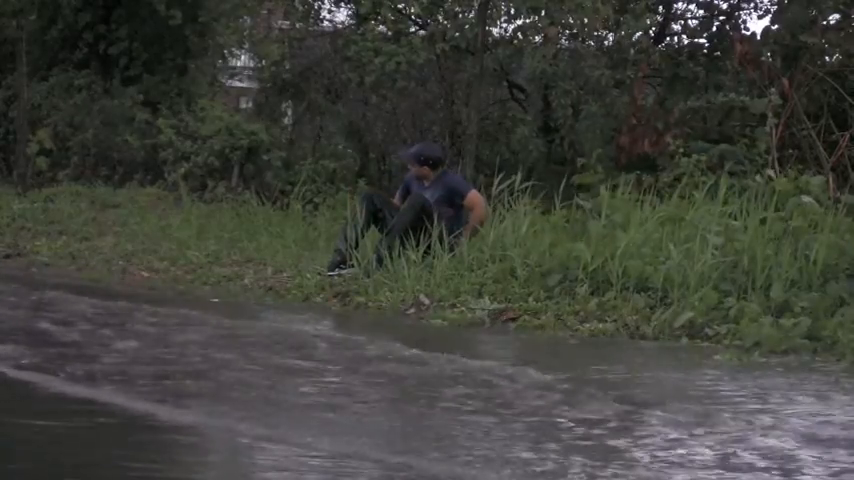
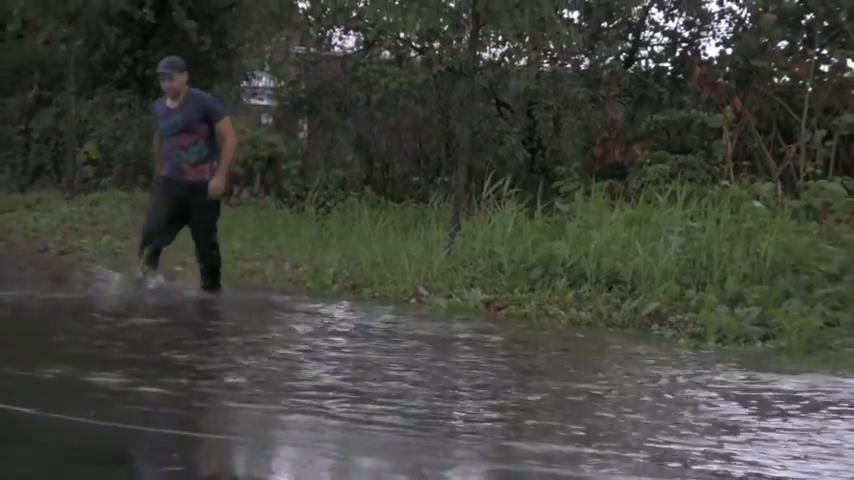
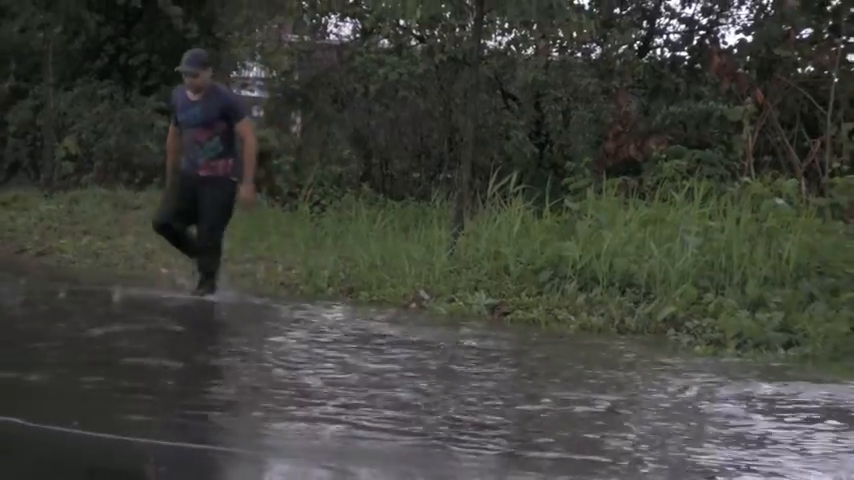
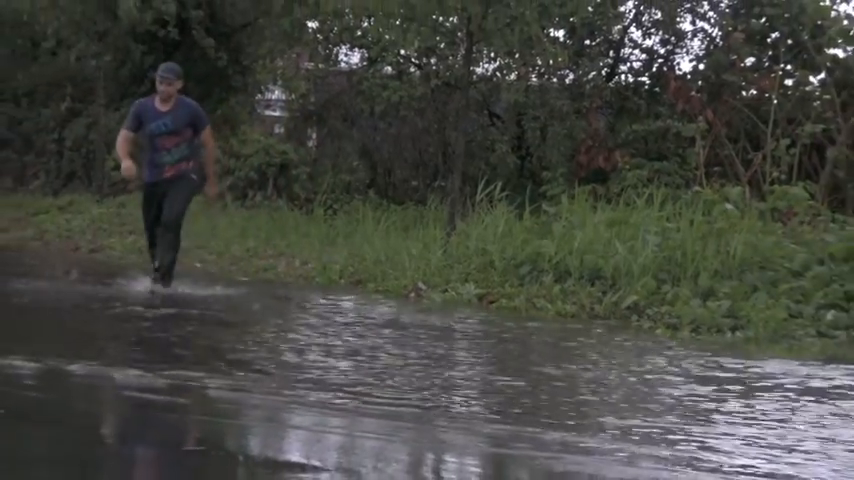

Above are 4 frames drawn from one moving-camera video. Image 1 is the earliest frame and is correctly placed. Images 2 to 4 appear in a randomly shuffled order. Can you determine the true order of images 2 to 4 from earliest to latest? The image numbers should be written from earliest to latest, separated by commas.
3, 2, 4
